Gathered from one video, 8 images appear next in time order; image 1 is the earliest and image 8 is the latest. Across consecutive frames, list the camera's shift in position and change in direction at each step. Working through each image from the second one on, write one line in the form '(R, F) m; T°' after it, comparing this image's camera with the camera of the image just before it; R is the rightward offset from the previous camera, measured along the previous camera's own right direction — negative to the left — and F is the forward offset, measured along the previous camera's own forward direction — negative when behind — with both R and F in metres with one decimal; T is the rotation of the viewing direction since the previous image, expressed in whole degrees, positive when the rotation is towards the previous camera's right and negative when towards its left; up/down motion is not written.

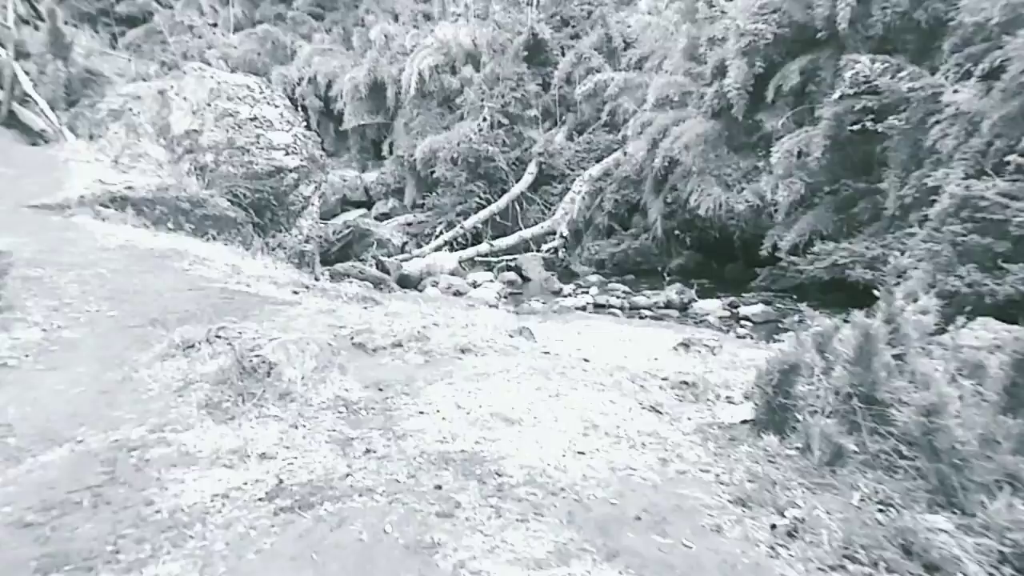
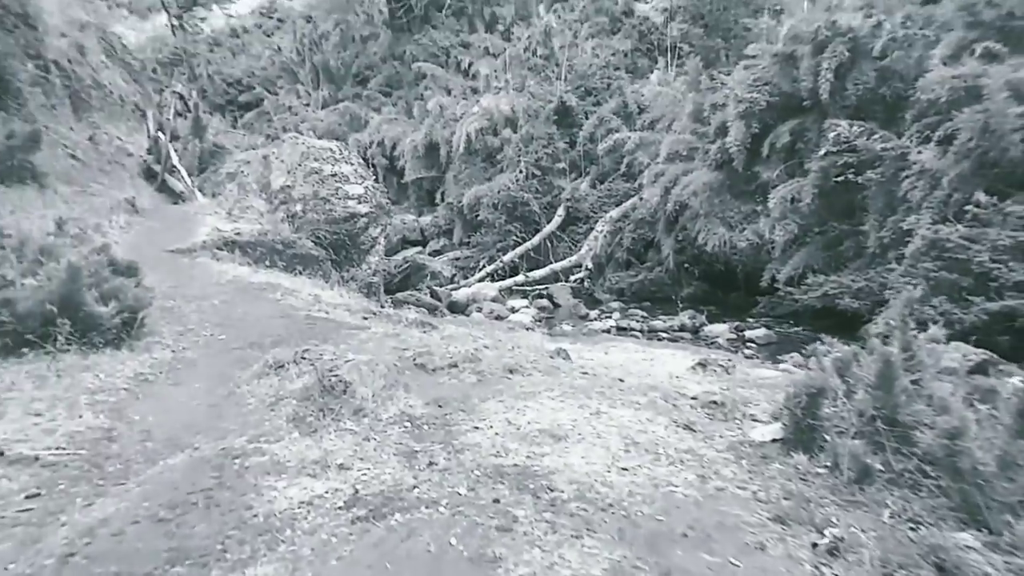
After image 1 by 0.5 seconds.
(-0.2, -0.3) m; +1°
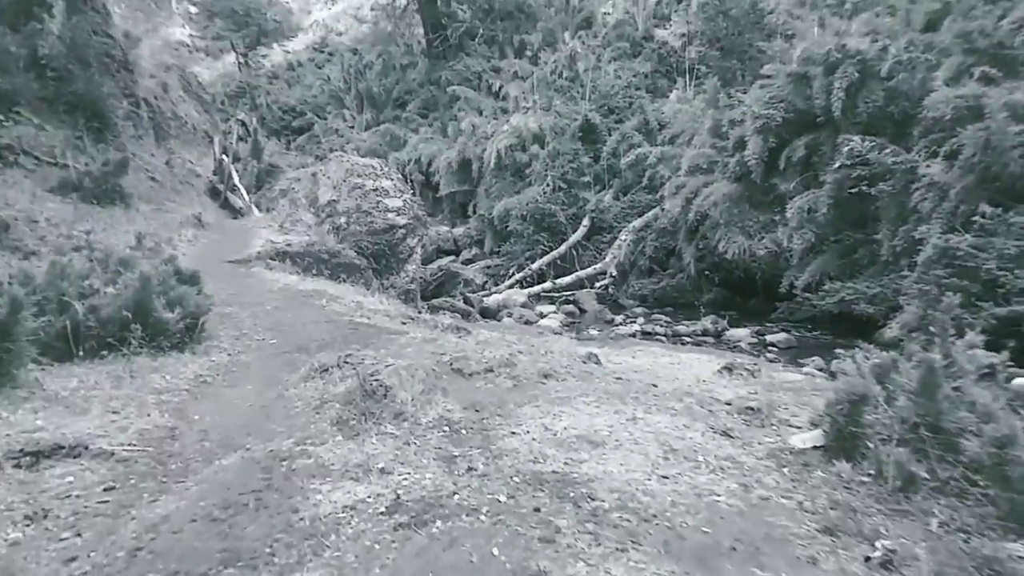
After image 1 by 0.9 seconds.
(-0.1, -0.1) m; -1°
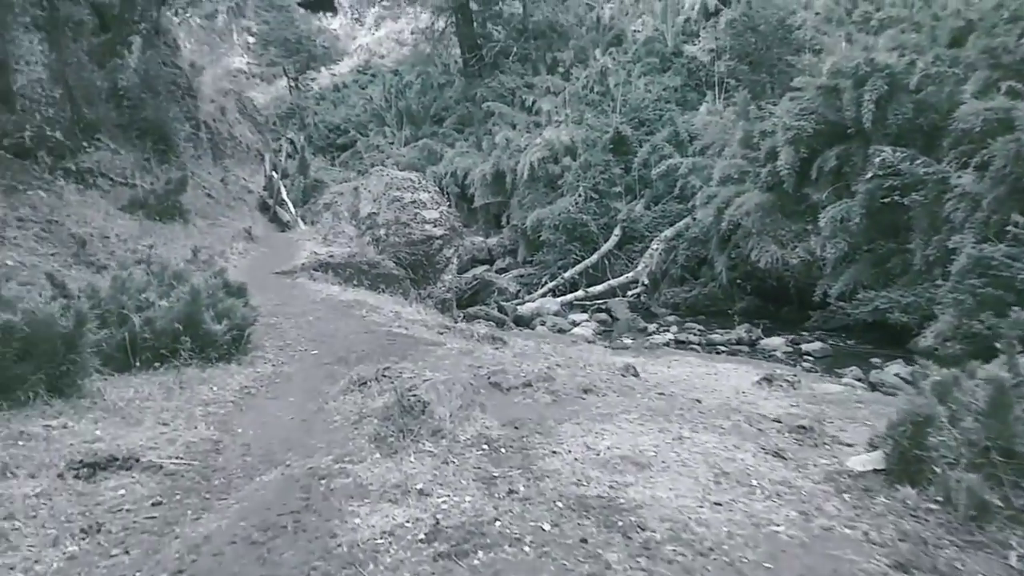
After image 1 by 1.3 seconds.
(0.0, +0.1) m; -2°
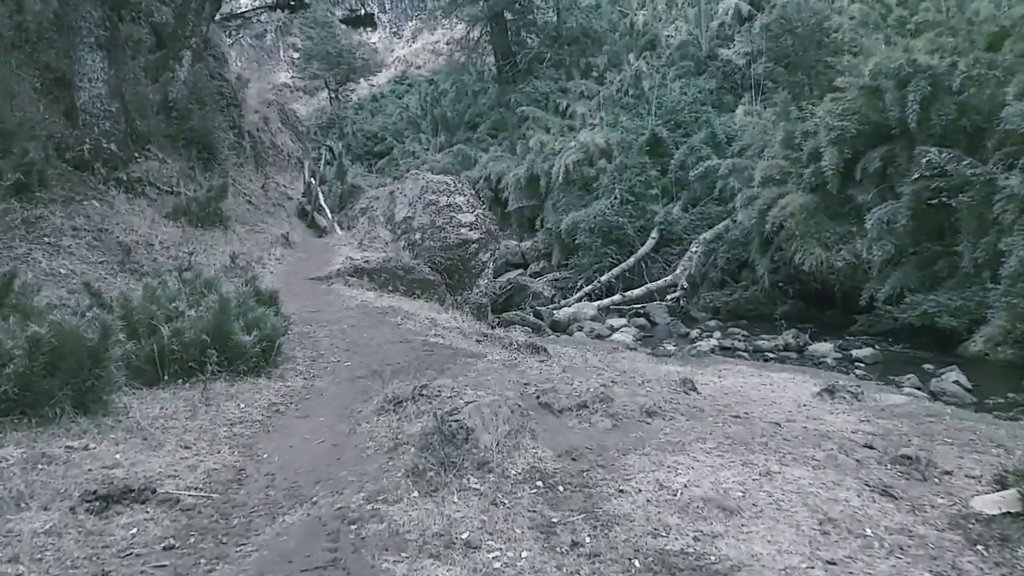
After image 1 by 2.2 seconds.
(-0.1, +0.4) m; -2°
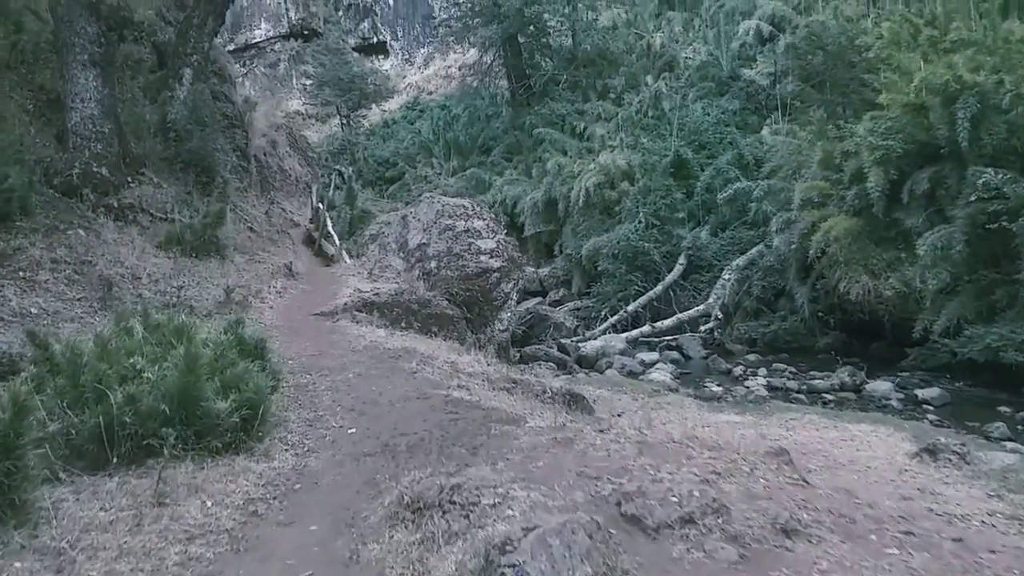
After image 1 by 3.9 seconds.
(-0.2, +1.0) m; -1°
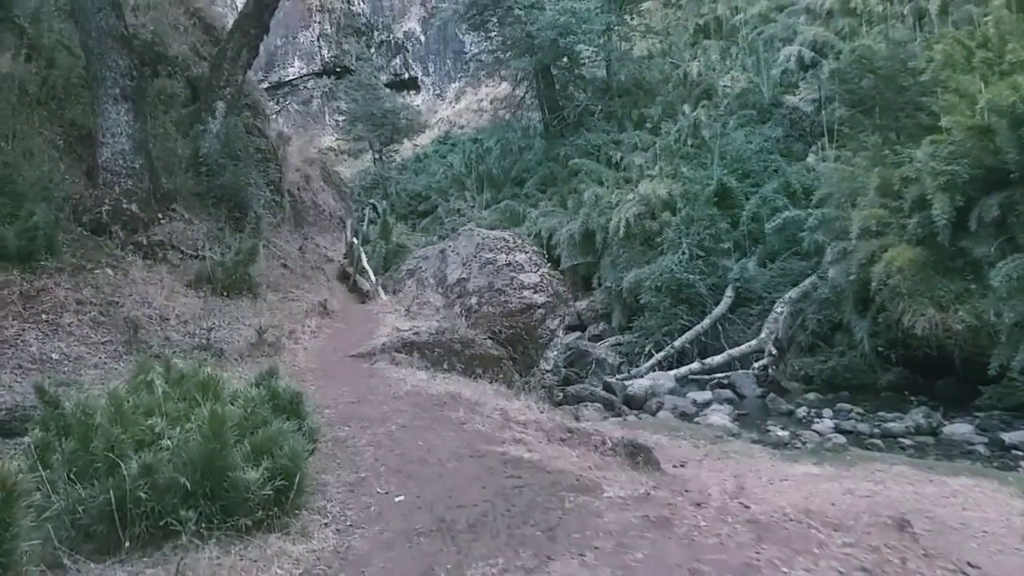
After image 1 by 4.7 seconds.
(-0.2, +0.5) m; -2°
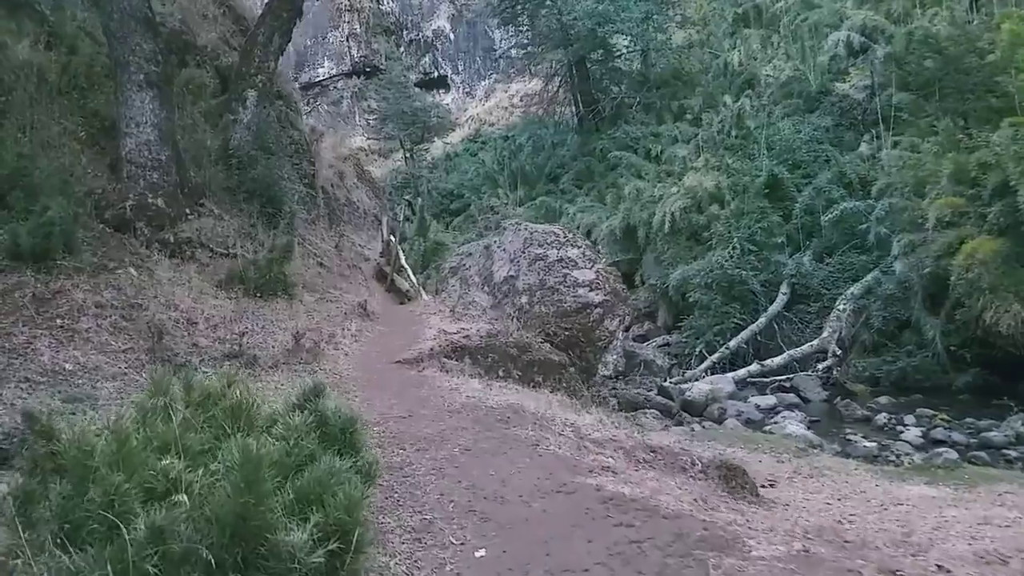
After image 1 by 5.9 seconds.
(-0.3, +0.7) m; -2°
